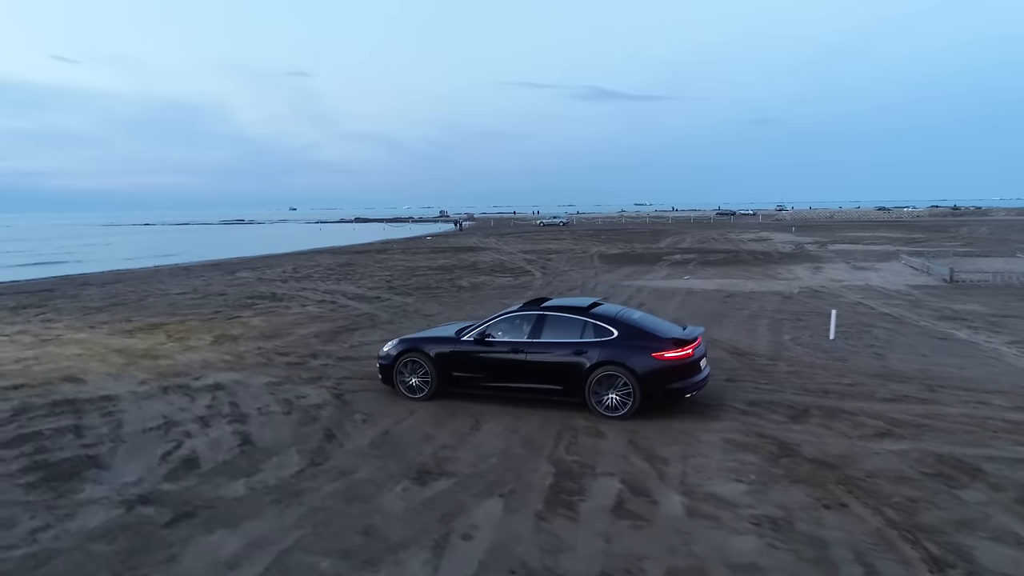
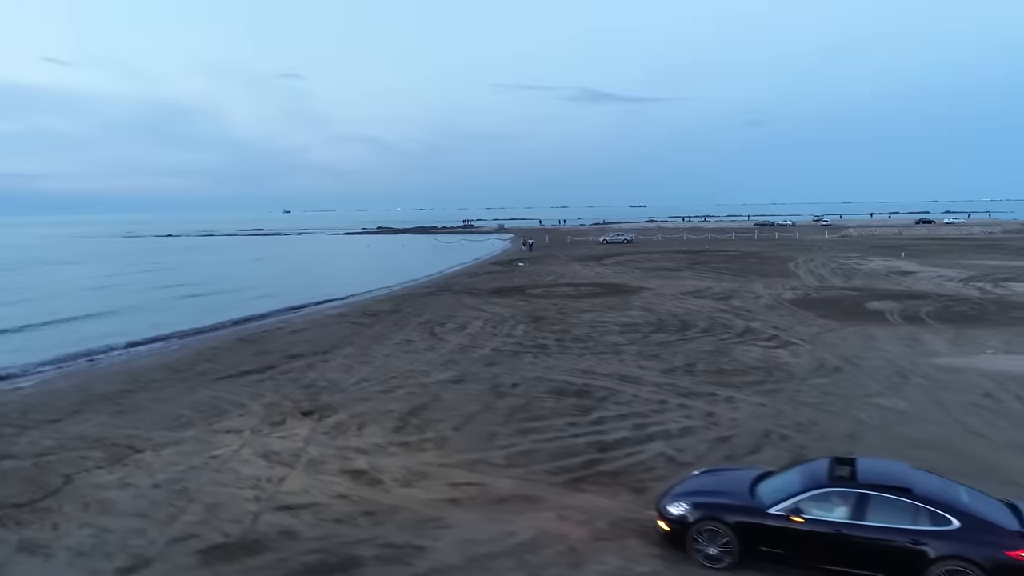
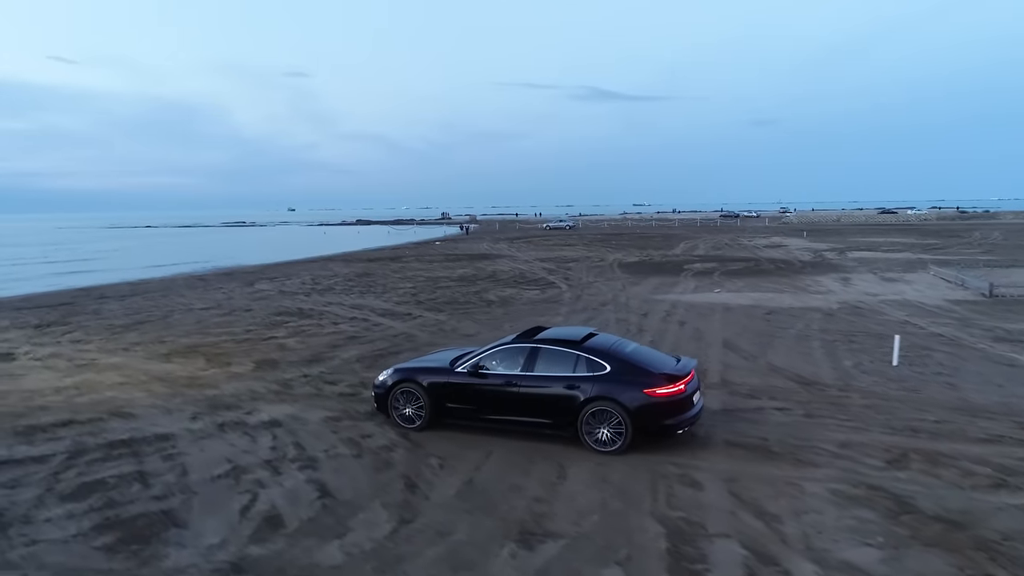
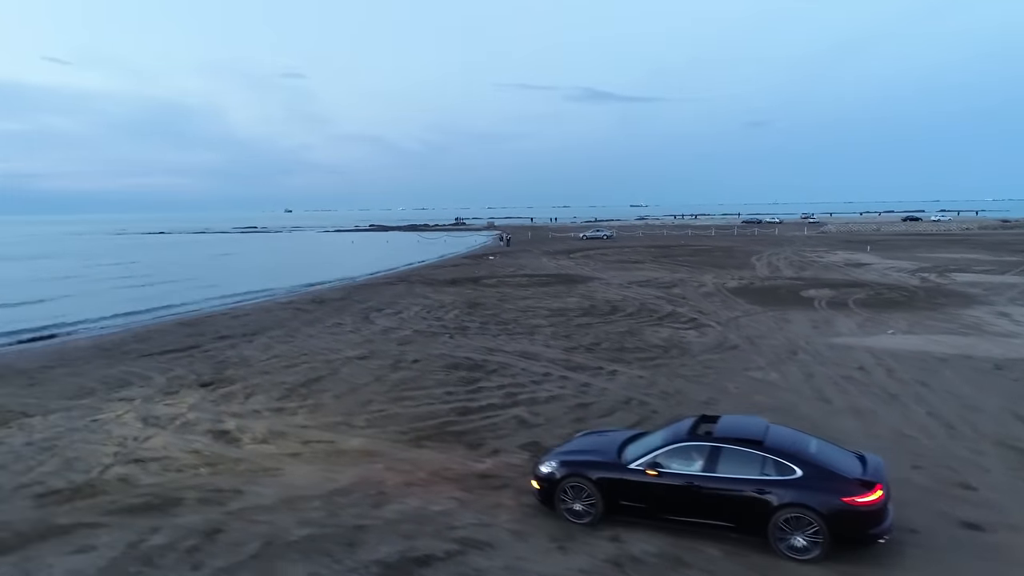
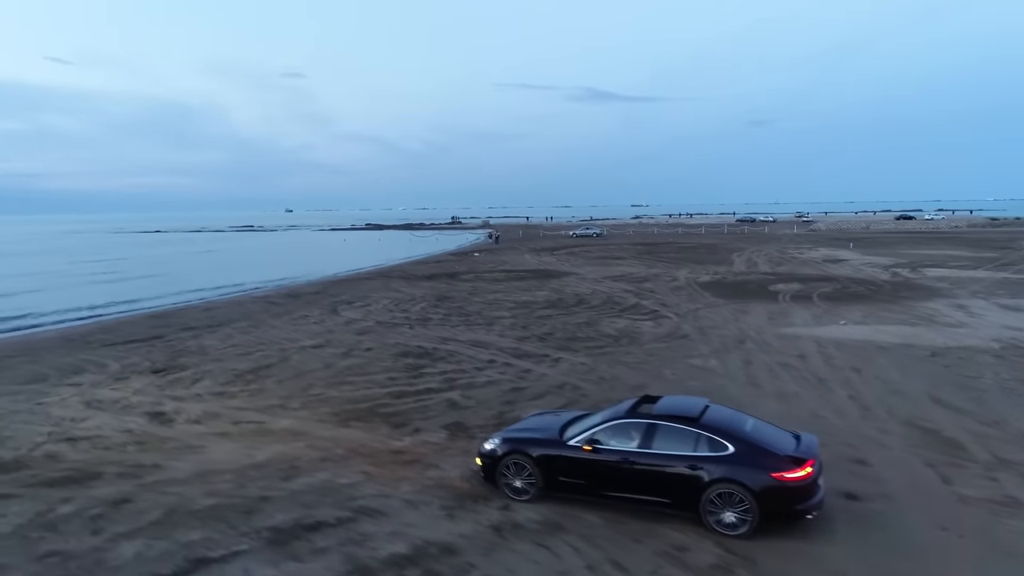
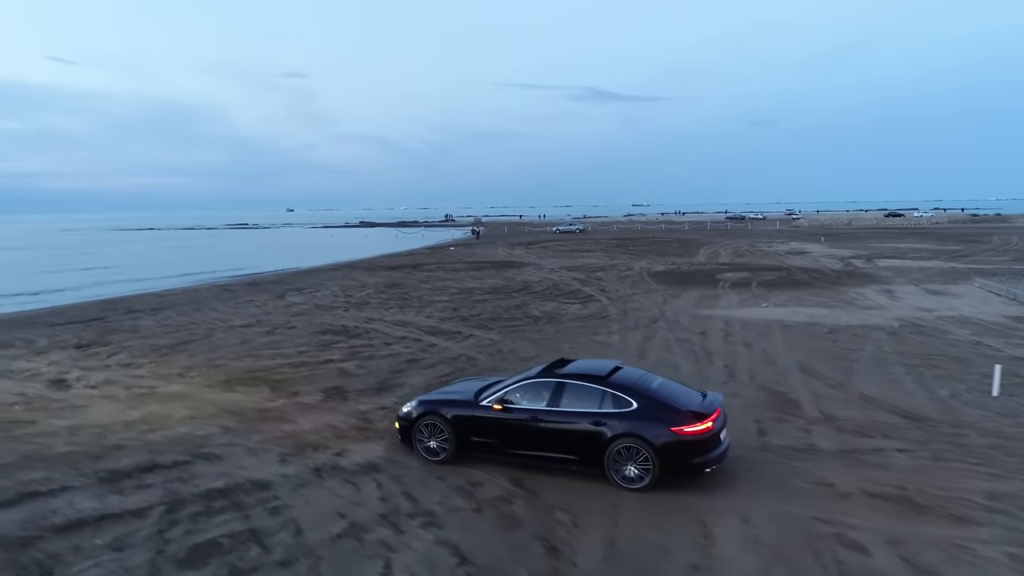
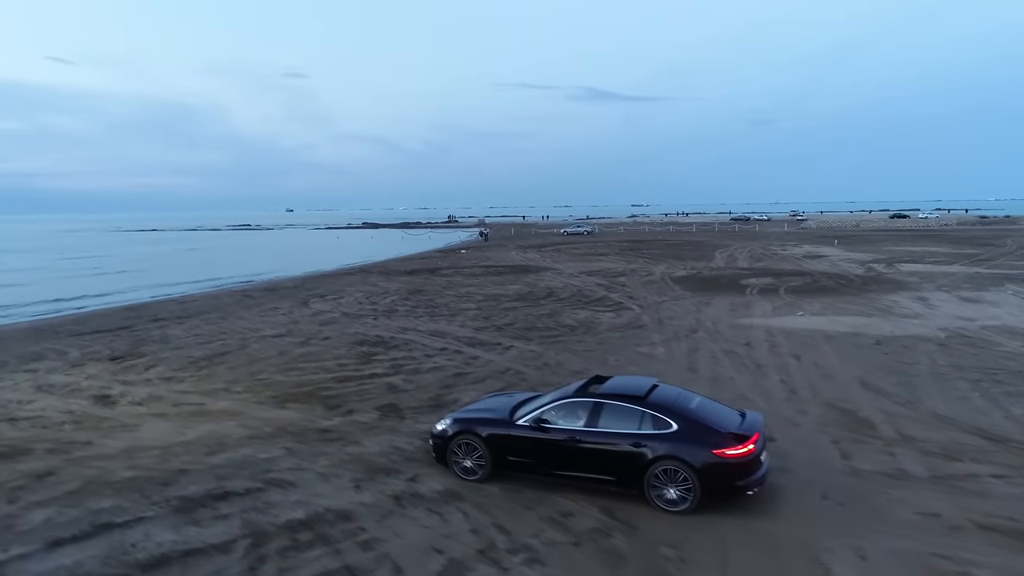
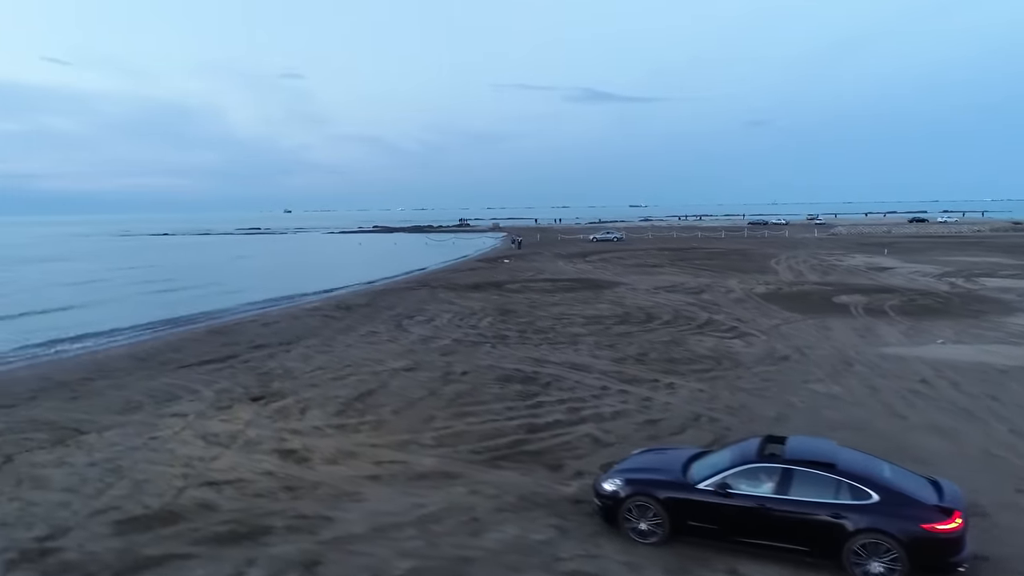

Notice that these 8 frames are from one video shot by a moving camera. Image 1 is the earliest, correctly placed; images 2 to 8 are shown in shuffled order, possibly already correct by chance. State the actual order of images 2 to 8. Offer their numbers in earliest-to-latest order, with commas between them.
3, 6, 7, 5, 4, 8, 2
